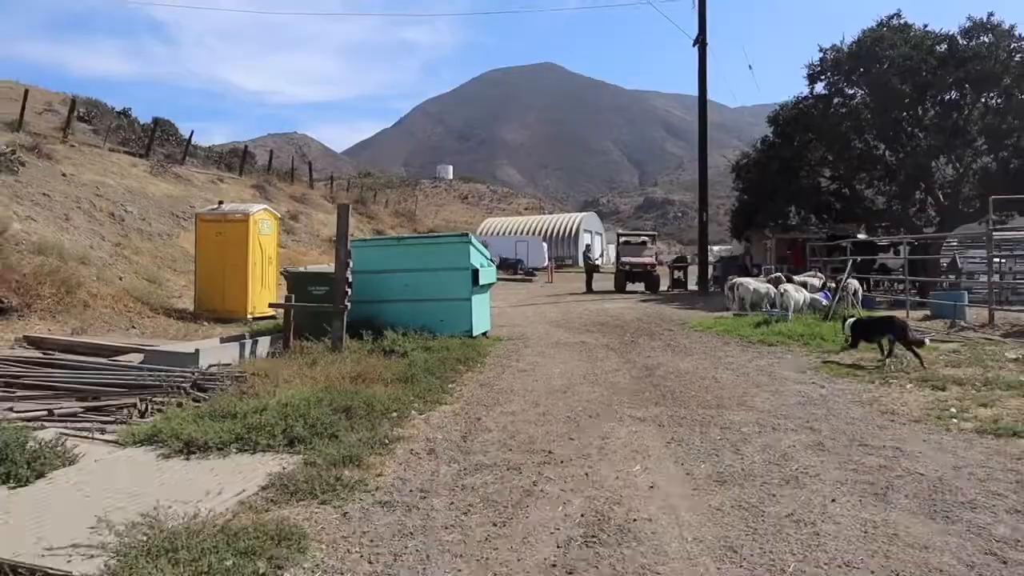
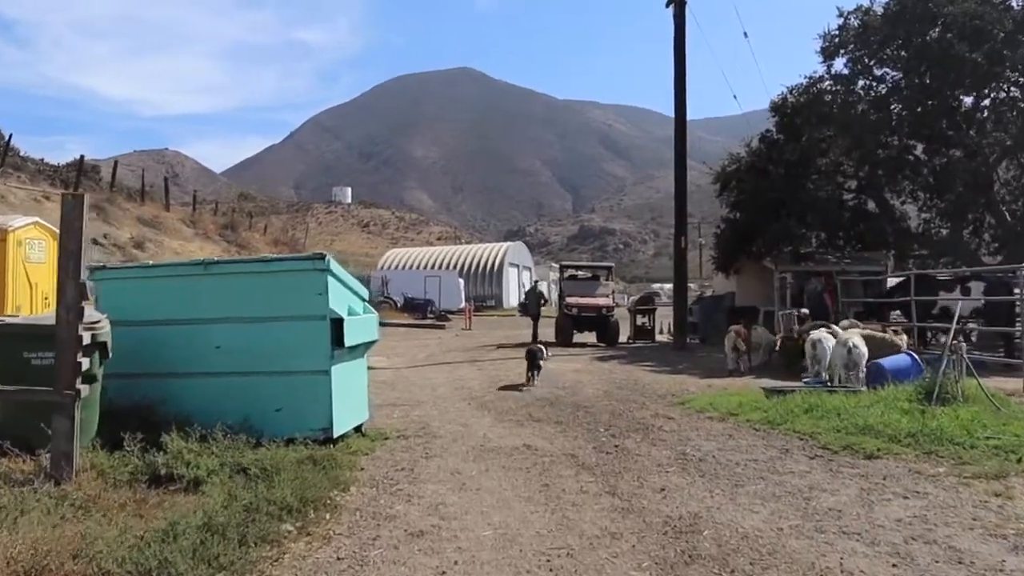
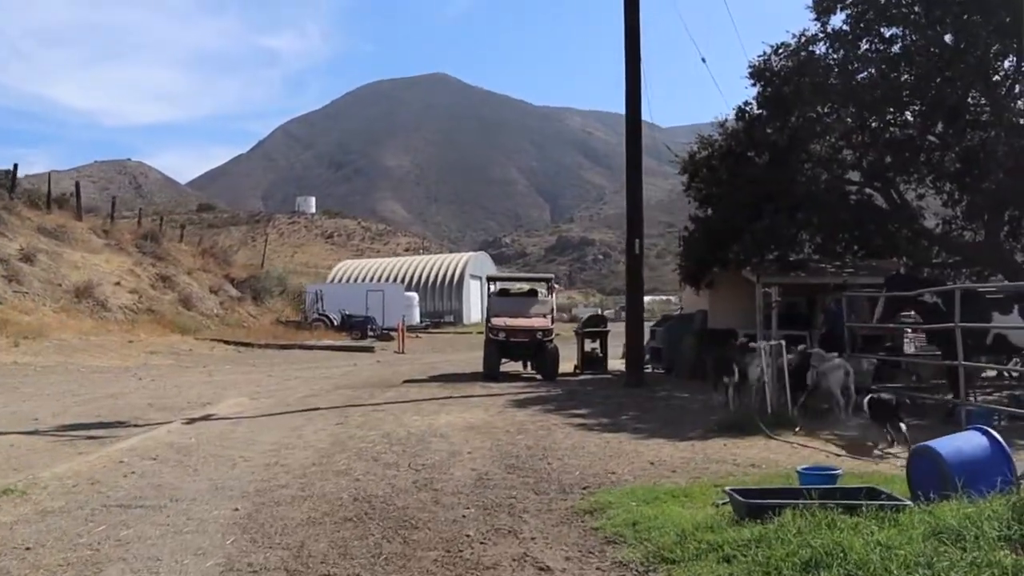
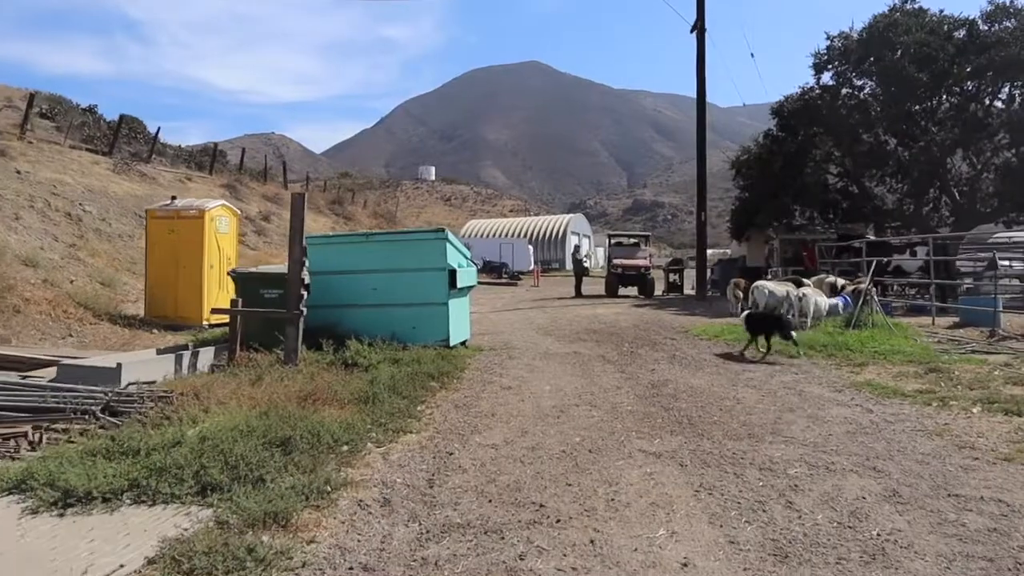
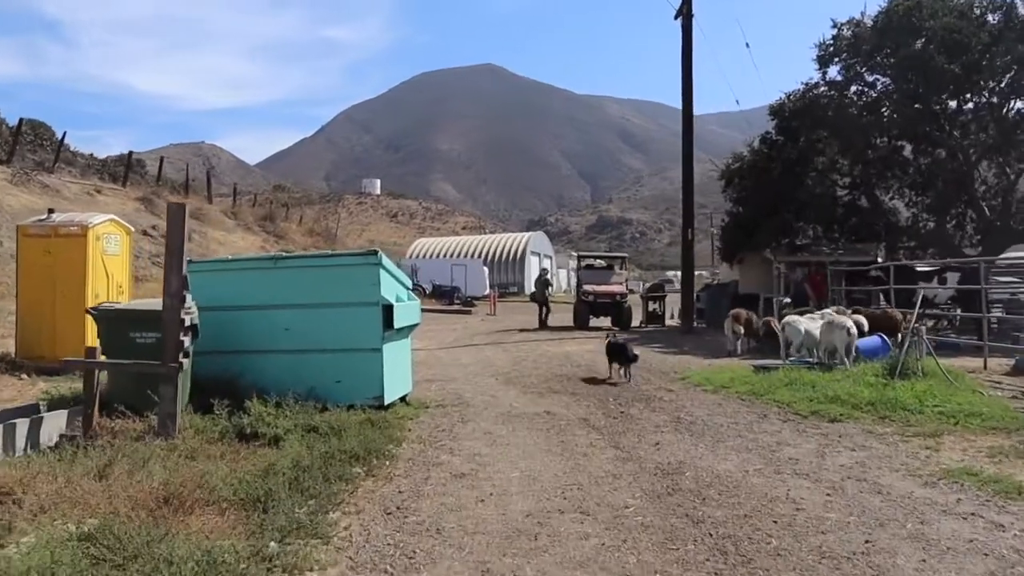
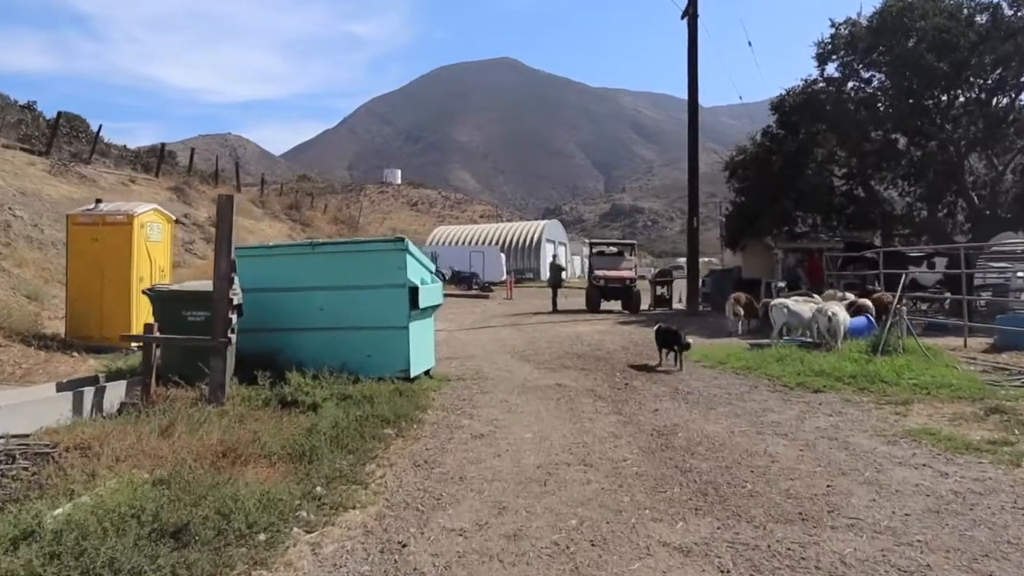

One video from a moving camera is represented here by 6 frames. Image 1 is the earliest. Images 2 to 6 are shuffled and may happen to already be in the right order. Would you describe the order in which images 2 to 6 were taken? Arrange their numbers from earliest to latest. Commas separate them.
4, 6, 5, 2, 3
